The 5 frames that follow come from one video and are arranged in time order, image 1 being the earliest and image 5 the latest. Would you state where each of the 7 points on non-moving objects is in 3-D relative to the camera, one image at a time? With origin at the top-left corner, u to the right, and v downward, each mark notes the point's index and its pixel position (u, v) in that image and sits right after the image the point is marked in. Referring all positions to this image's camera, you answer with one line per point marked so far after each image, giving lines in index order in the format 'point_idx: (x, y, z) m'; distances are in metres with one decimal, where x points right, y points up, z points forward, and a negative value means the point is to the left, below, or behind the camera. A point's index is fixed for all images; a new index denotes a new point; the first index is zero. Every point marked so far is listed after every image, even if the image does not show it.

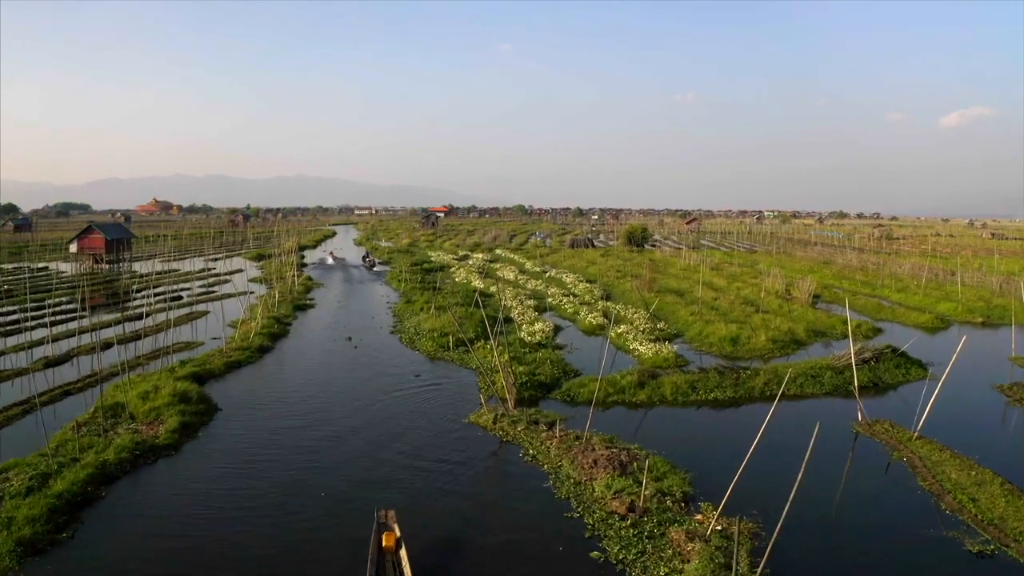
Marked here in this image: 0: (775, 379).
0: (+6.8, -2.4, +14.7) m
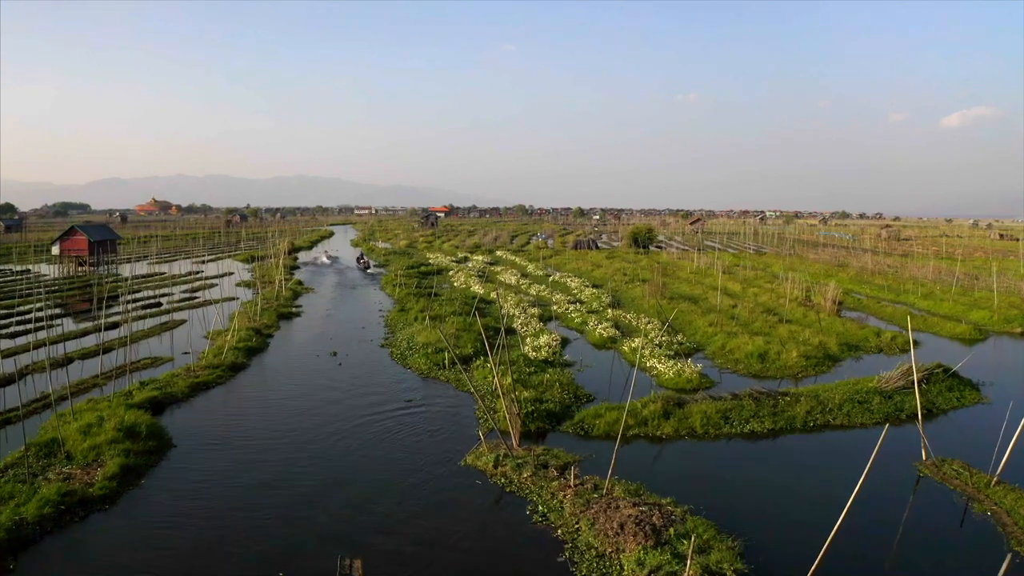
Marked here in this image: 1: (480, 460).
0: (+6.8, -2.7, +12.8) m
1: (-0.6, -3.1, +10.2) m
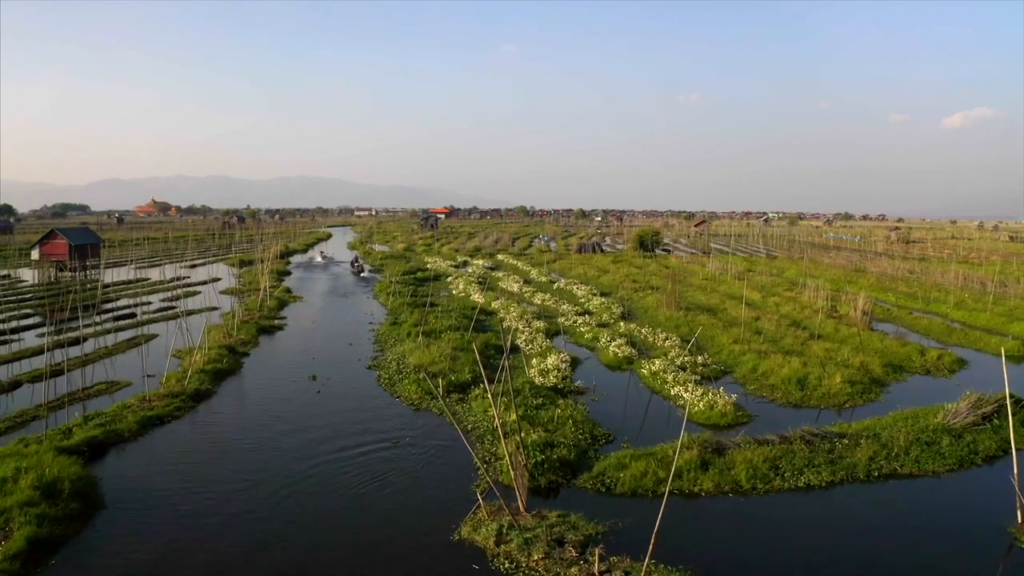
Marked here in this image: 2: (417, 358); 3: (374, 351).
0: (+6.9, -3.1, +10.7) m
1: (-0.5, -3.5, +8.2) m
2: (-2.6, -1.9, +15.6) m
3: (-4.4, -2.0, +18.2) m
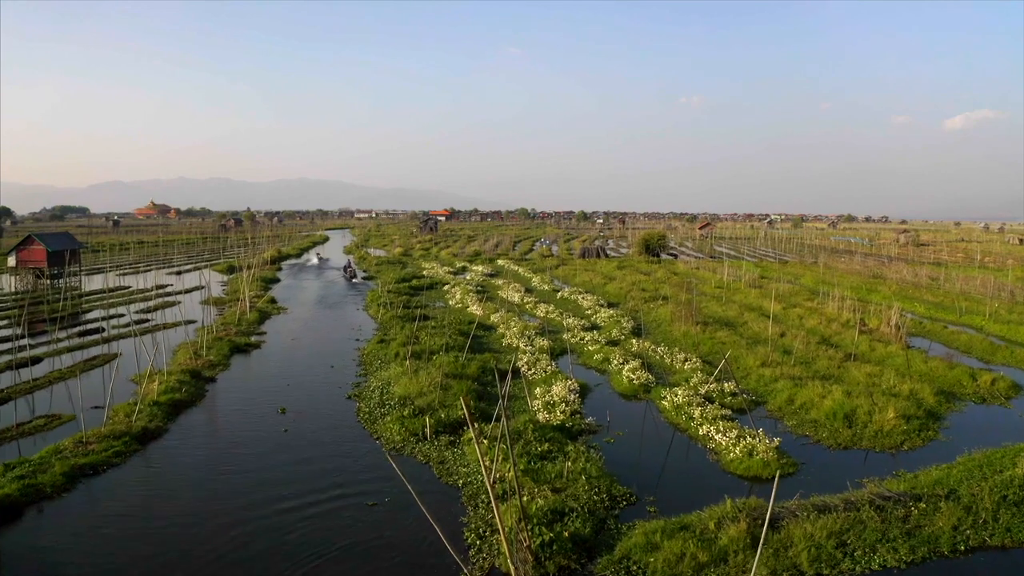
0: (+6.9, -3.5, +8.7) m
1: (-0.5, -3.9, +6.2) m
2: (-2.6, -2.4, +13.7) m
3: (-4.4, -2.5, +16.2) m
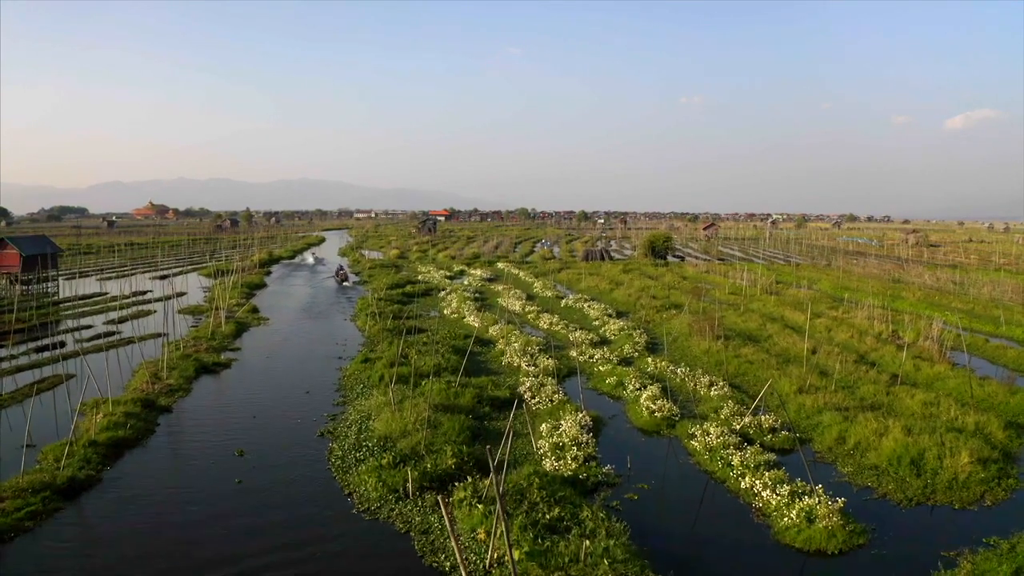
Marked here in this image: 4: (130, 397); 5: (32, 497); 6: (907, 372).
0: (+7.0, -3.9, +6.7) m
1: (-0.5, -4.3, +4.2) m
2: (-2.6, -2.7, +11.6) m
3: (-4.4, -2.9, +14.2) m
4: (-9.3, -2.6, +14.0) m
5: (-8.0, -3.5, +9.6) m
6: (+11.4, -2.4, +16.3) m
